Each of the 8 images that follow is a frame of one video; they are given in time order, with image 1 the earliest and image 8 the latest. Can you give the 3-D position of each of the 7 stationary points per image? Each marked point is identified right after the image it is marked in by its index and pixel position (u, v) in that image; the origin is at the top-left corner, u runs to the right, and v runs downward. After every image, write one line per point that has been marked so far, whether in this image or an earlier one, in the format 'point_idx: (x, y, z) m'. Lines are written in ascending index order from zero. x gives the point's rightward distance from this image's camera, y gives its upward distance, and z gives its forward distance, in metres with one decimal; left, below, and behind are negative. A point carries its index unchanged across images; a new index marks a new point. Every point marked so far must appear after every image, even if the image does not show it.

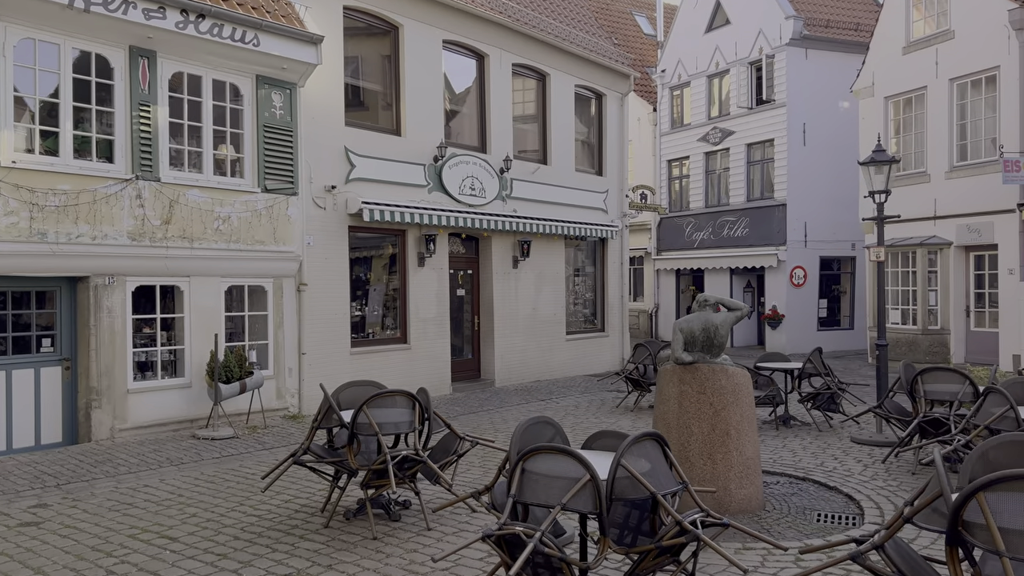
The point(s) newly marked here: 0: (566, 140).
0: (+1.1, +2.9, +15.8) m
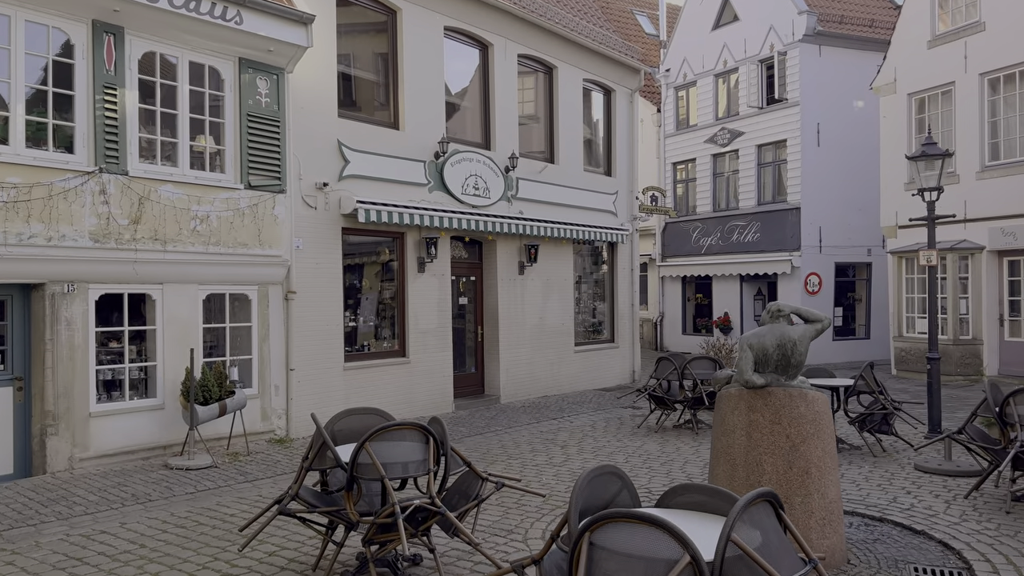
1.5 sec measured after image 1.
0: (+1.1, +2.8, +14.7) m
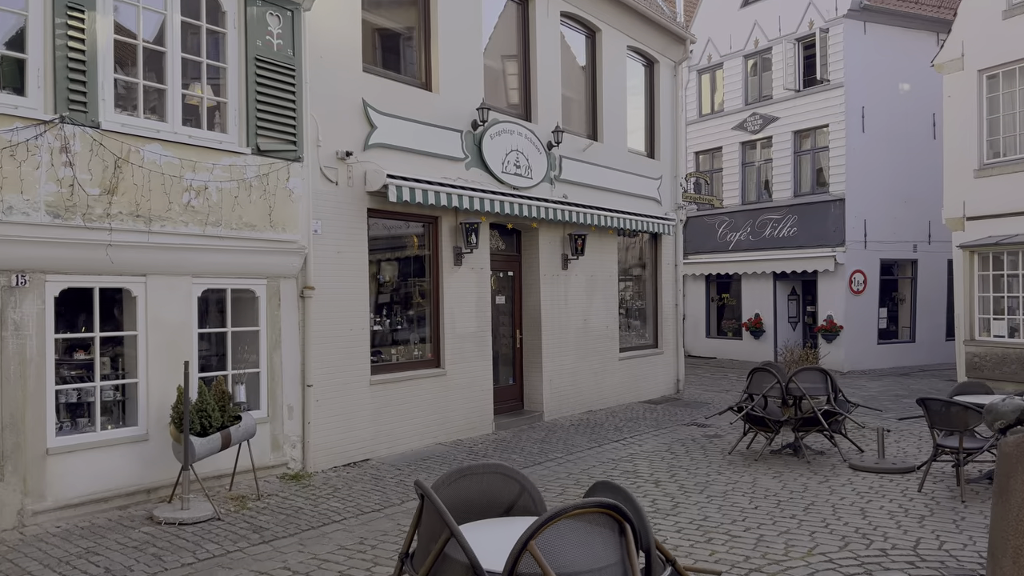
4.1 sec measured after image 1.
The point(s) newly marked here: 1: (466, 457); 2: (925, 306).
0: (+1.7, +2.8, +12.8) m
1: (-0.5, -1.8, +8.7) m
2: (+9.9, -0.4, +19.3) m
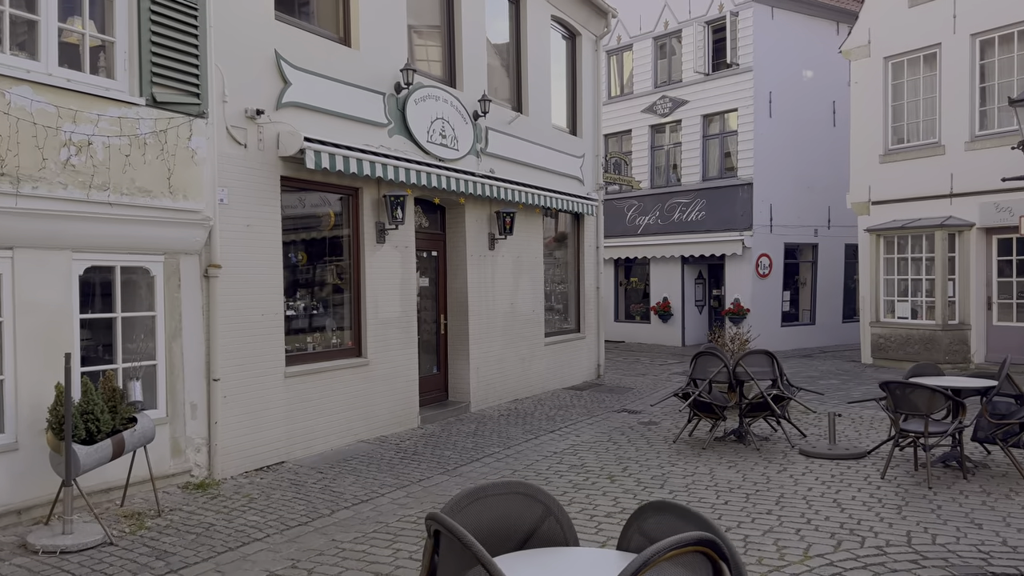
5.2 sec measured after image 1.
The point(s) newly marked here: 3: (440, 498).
0: (+0.5, +3.1, +12.1) m
1: (-1.2, -1.6, +7.8) m
2: (+7.7, 0.0, +19.7) m
3: (-0.6, -1.7, +6.4) m
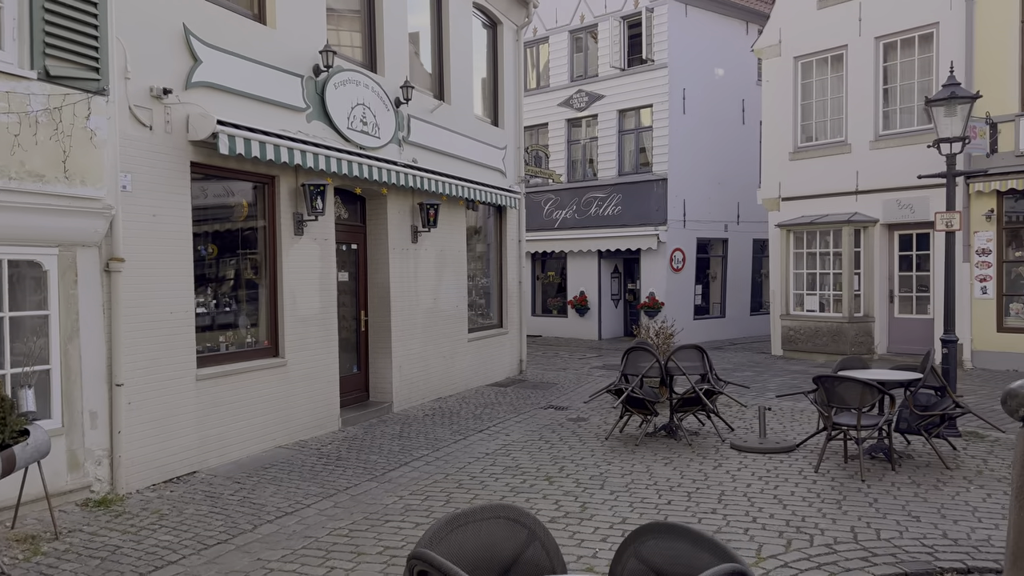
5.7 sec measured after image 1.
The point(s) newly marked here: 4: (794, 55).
0: (-0.7, +3.2, +11.8) m
1: (-1.8, -1.6, +7.4) m
2: (+5.6, +0.1, +20.2) m
3: (-1.1, -1.6, +6.0) m
4: (+5.6, +4.7, +16.1) m
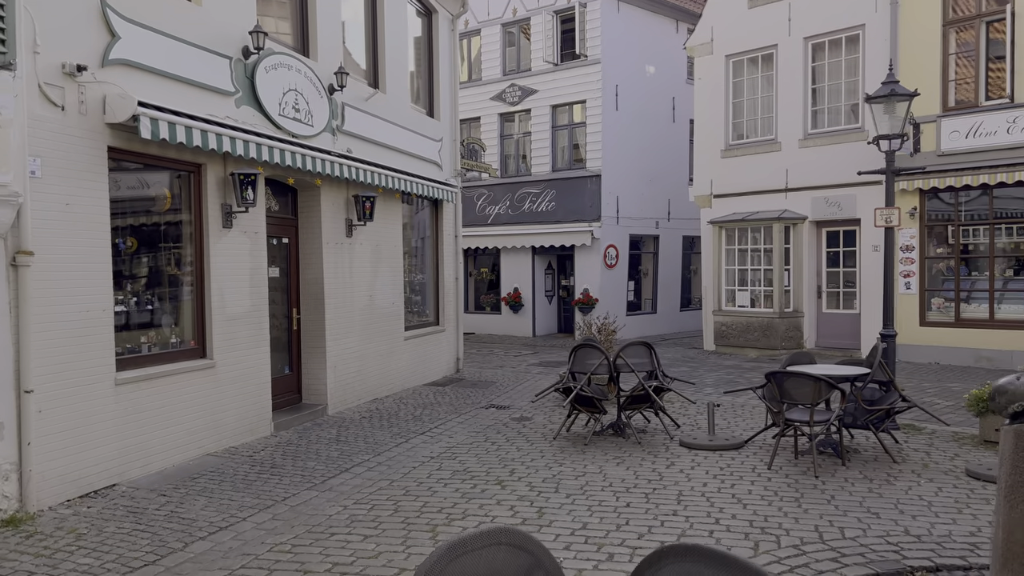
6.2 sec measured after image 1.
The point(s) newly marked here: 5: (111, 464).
0: (-1.6, +3.2, +11.4) m
1: (-2.3, -1.6, +6.9) m
2: (+3.9, +0.2, +20.3) m
3: (-1.4, -1.6, +5.6) m
4: (+4.3, +4.8, +16.2) m
5: (-3.1, -1.4, +6.2) m
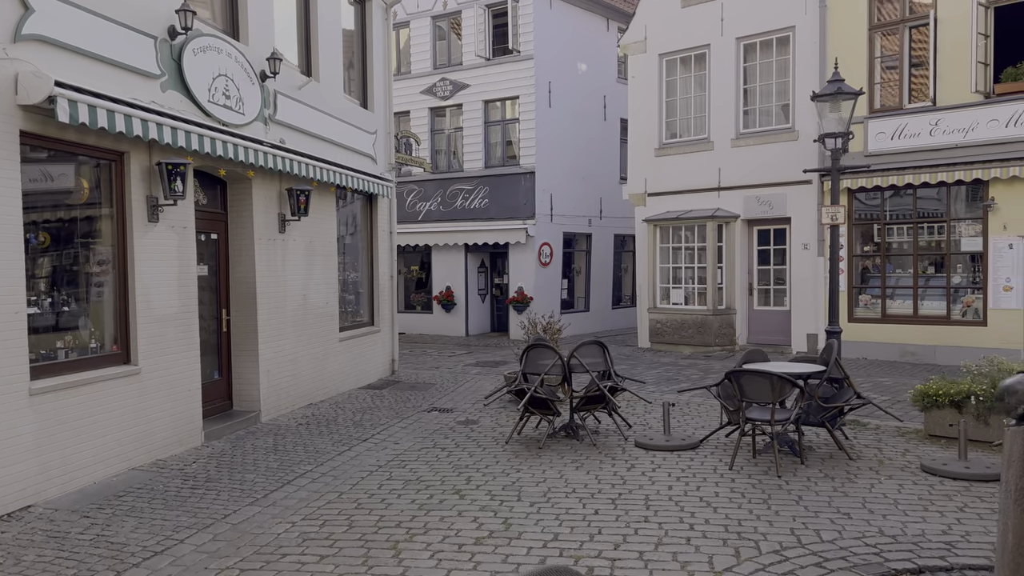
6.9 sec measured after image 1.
0: (-2.4, +3.2, +10.9) m
1: (-2.6, -1.6, +6.4) m
2: (+2.2, +0.3, +20.3) m
3: (-1.6, -1.6, +5.1) m
4: (+3.0, +4.8, +16.3) m
5: (-3.4, -1.4, +5.6) m
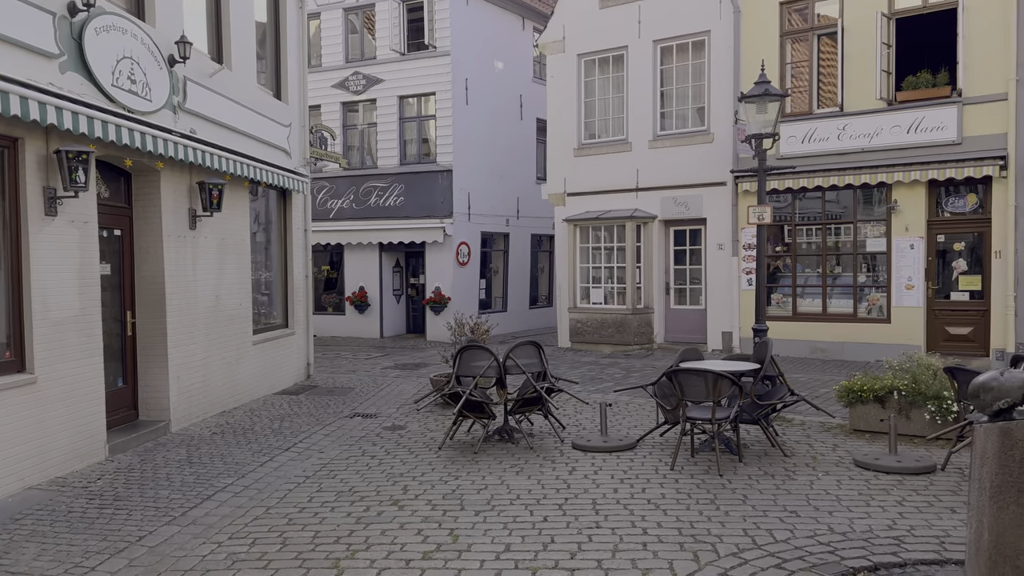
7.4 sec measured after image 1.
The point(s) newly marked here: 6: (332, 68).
0: (-3.4, +3.2, +10.3) m
1: (-3.1, -1.6, +5.8) m
2: (0.0, +0.3, +20.2) m
3: (-1.9, -1.6, +4.7) m
4: (+1.3, +4.8, +16.3) m
5: (-3.8, -1.4, +4.9) m
6: (-4.3, +5.3, +19.3) m
